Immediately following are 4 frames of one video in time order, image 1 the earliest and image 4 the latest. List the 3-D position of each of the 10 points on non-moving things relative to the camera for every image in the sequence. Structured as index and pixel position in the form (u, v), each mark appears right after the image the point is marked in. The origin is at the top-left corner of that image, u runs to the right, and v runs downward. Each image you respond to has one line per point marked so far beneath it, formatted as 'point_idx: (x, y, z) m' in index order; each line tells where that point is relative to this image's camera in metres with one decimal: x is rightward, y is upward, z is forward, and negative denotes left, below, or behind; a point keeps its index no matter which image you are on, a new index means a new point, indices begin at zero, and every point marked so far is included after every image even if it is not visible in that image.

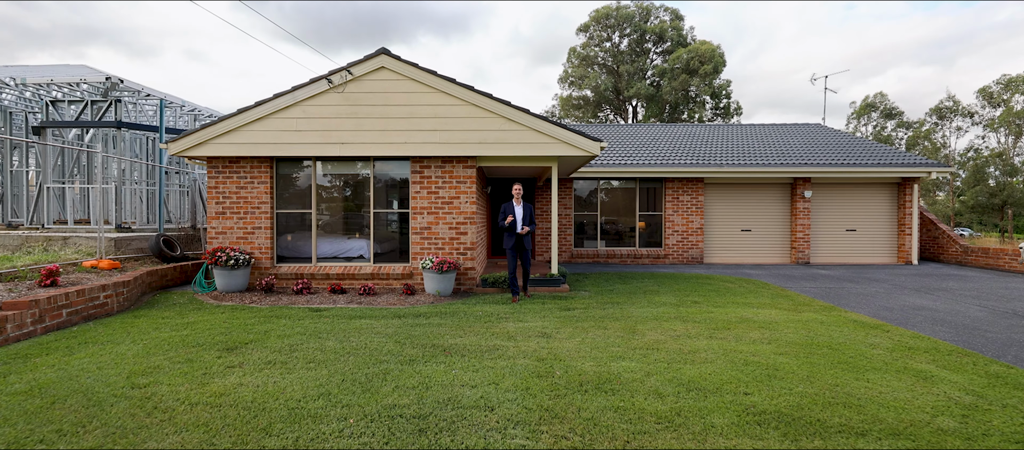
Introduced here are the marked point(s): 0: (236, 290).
0: (-4.3, -1.0, +6.7) m
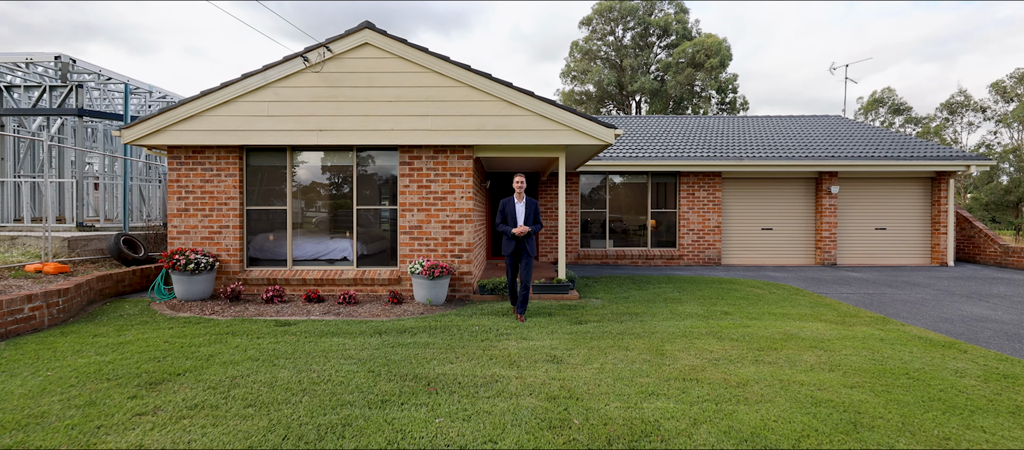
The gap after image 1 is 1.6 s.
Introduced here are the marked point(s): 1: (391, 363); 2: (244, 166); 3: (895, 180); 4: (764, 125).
0: (-4.3, -1.0, +5.8) m
1: (-1.0, -1.1, +3.5) m
2: (-3.9, +0.9, +6.3) m
3: (+8.8, +1.0, +9.9) m
4: (+7.3, +2.9, +12.5) m
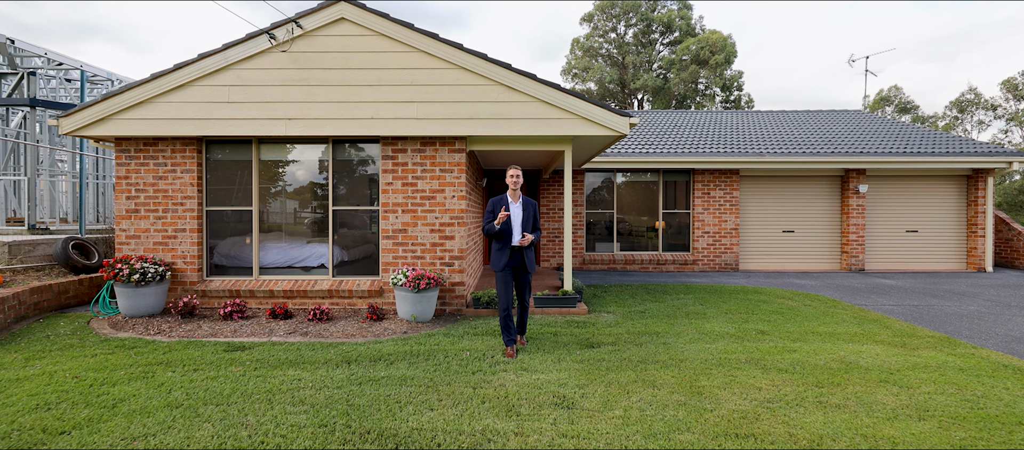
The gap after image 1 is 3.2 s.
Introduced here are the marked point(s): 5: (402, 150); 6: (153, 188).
0: (-4.3, -1.0, +5.0) m
1: (-1.0, -1.2, +2.7) m
2: (-3.9, +0.8, +5.5) m
3: (+8.8, +1.0, +9.2) m
4: (+7.3, +2.9, +11.7) m
5: (-1.4, +0.9, +5.4) m
6: (-4.5, +0.5, +5.4) m
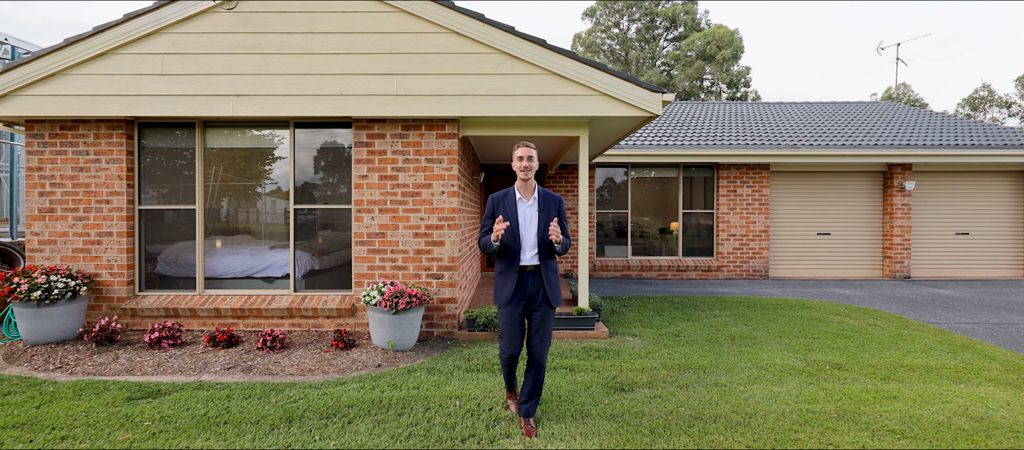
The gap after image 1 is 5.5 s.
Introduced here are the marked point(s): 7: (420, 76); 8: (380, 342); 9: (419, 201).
0: (-4.2, -1.1, +4.0) m
1: (-1.0, -1.2, +1.7) m
2: (-3.9, +0.8, +4.5) m
3: (+8.9, +1.0, +8.1) m
4: (+7.3, +2.8, +10.7) m
5: (-1.4, +0.9, +4.4) m
6: (-4.4, +0.4, +4.4) m
7: (-0.9, +1.5, +4.2) m
8: (-1.2, -1.1, +4.0) m
9: (-0.9, +0.2, +4.4) m
